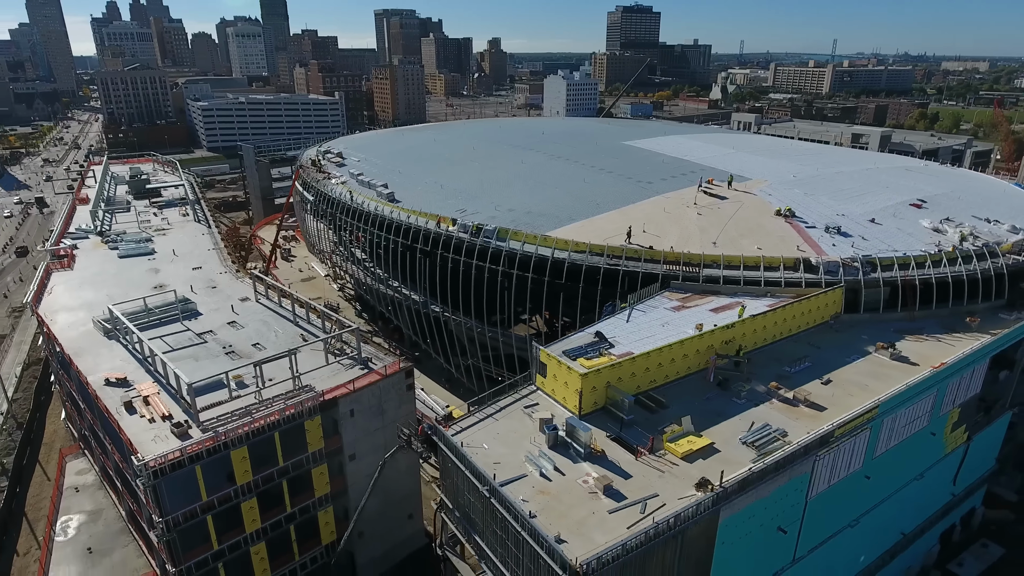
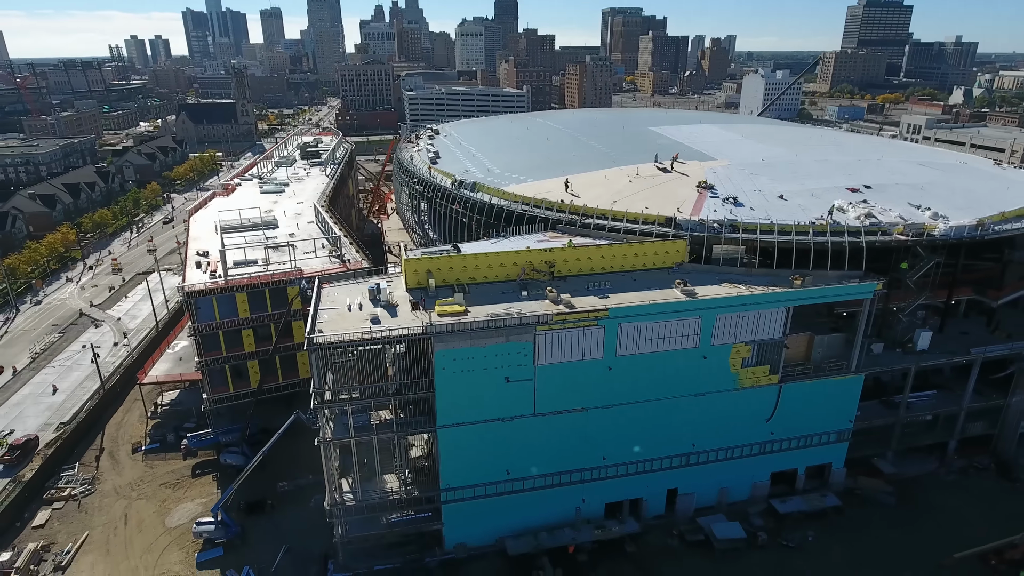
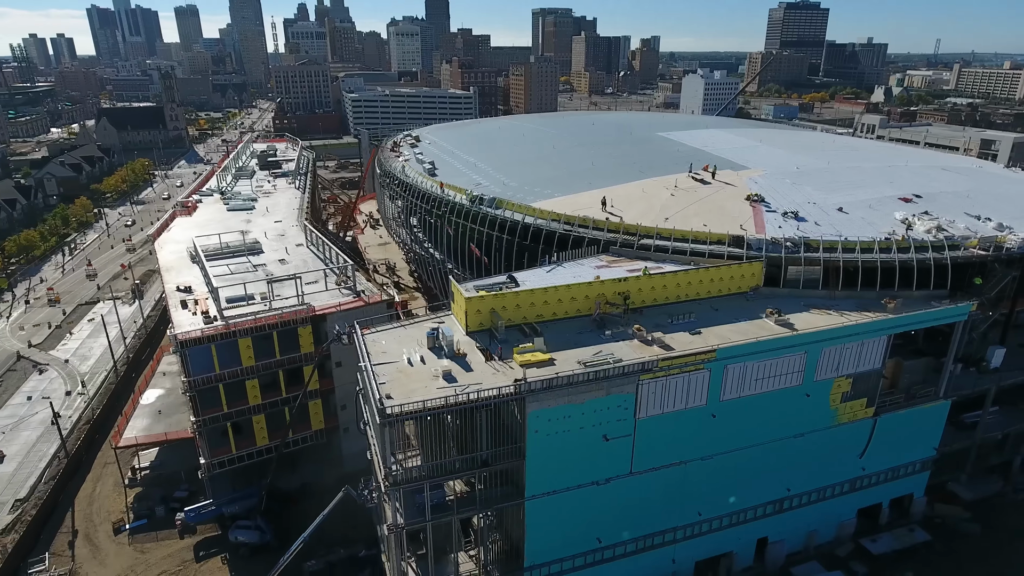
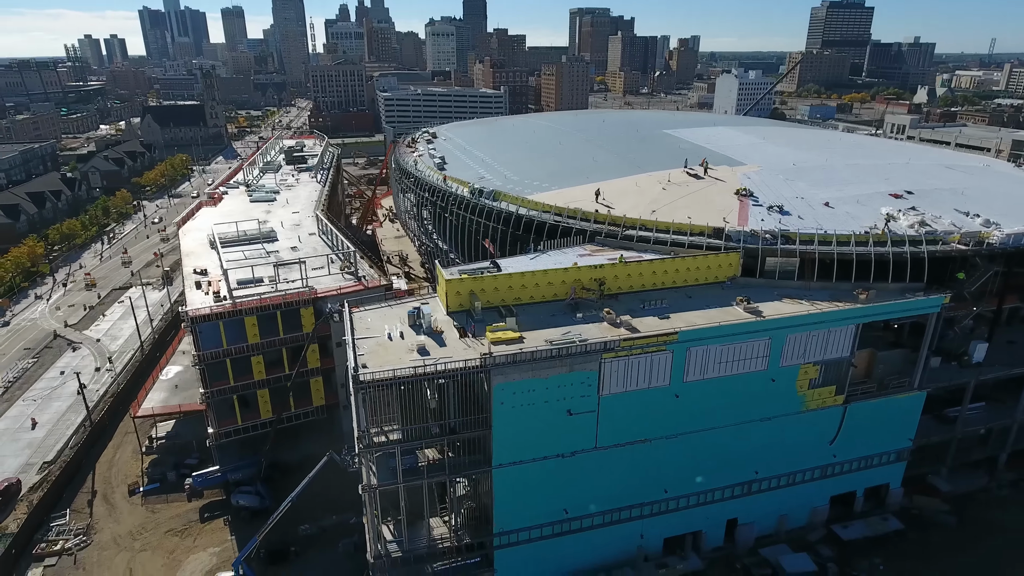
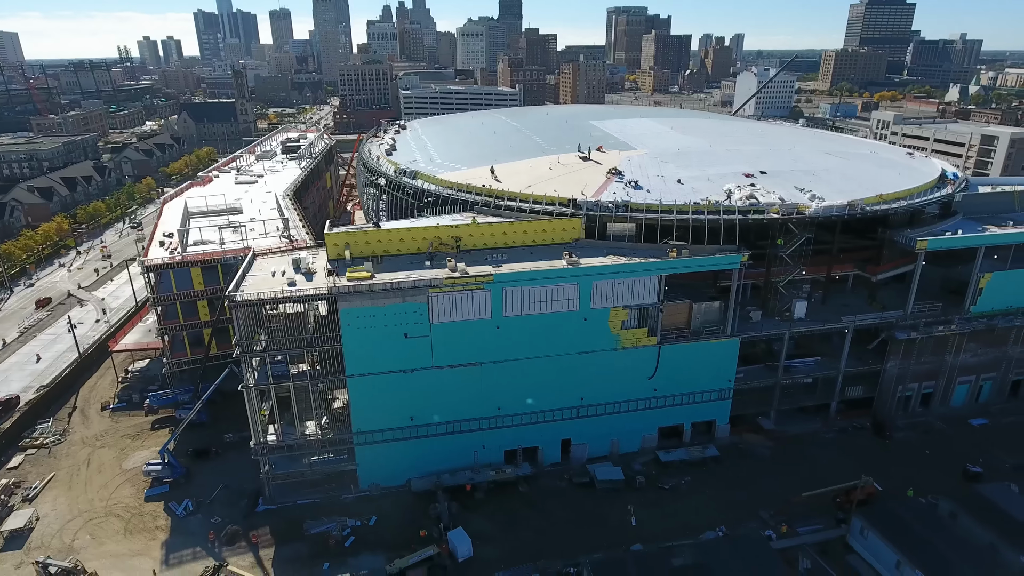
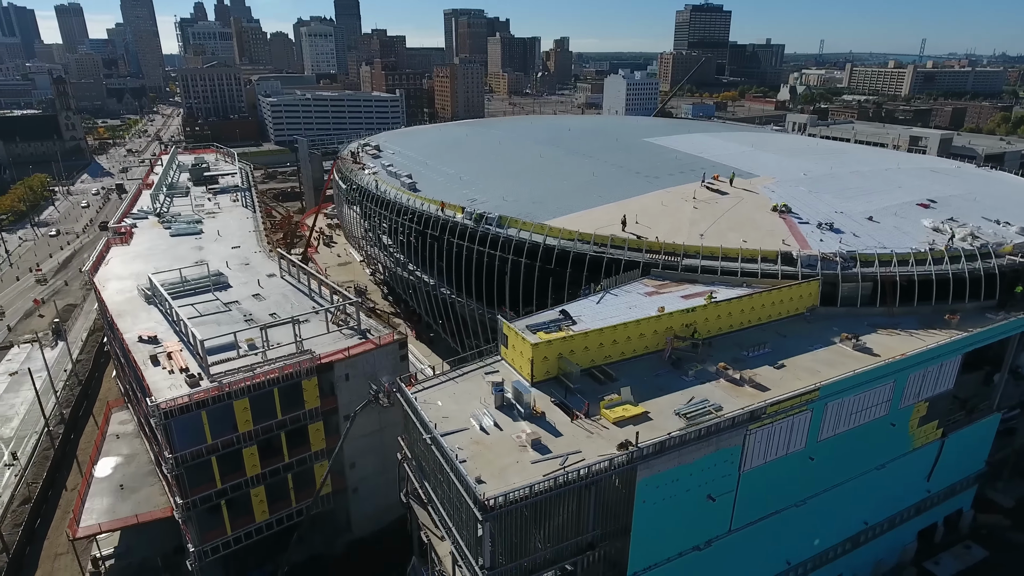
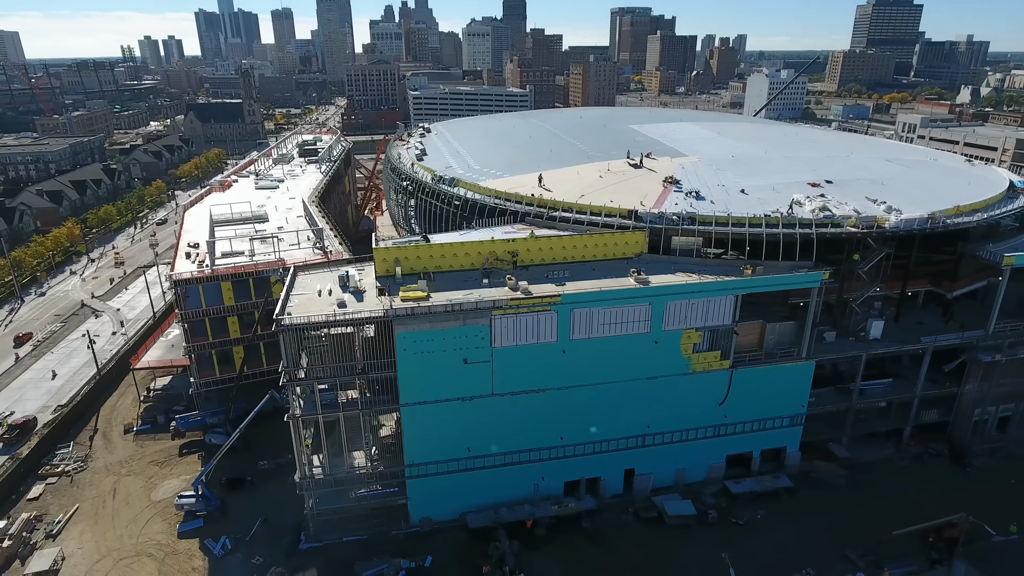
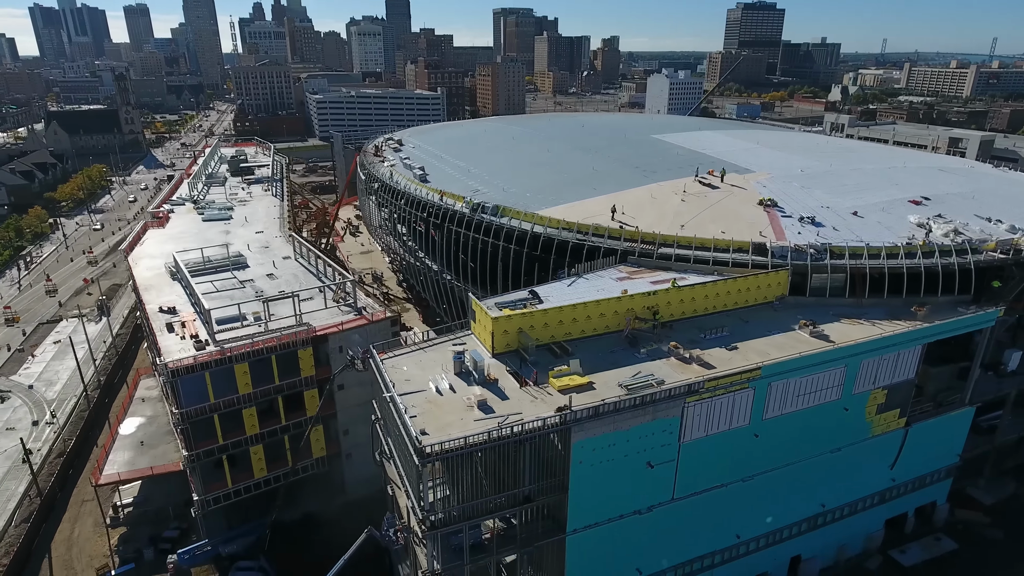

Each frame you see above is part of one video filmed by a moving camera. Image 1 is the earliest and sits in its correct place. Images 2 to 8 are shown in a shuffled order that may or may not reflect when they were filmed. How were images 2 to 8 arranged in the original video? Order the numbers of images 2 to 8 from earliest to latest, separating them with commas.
6, 8, 3, 4, 2, 7, 5
